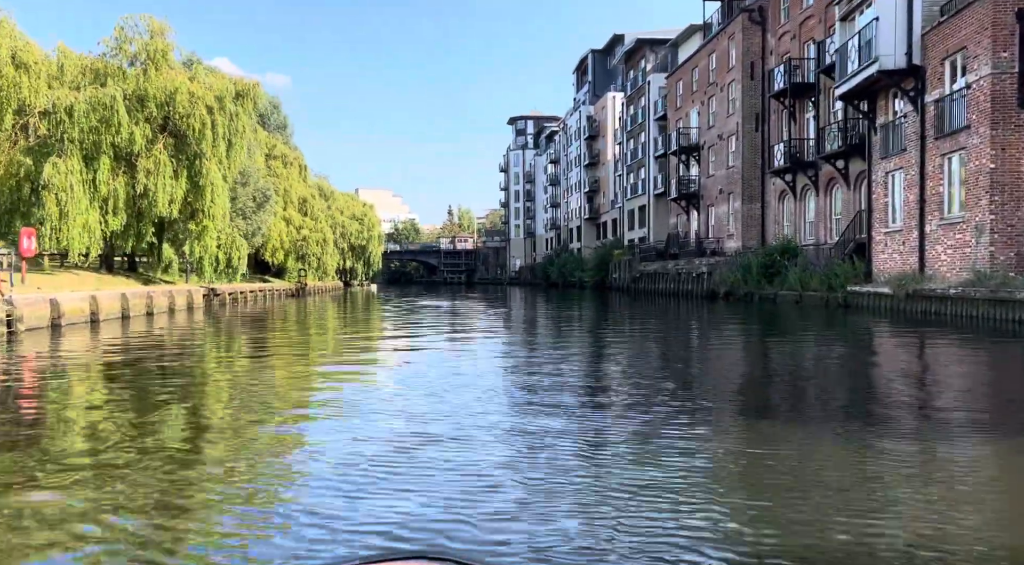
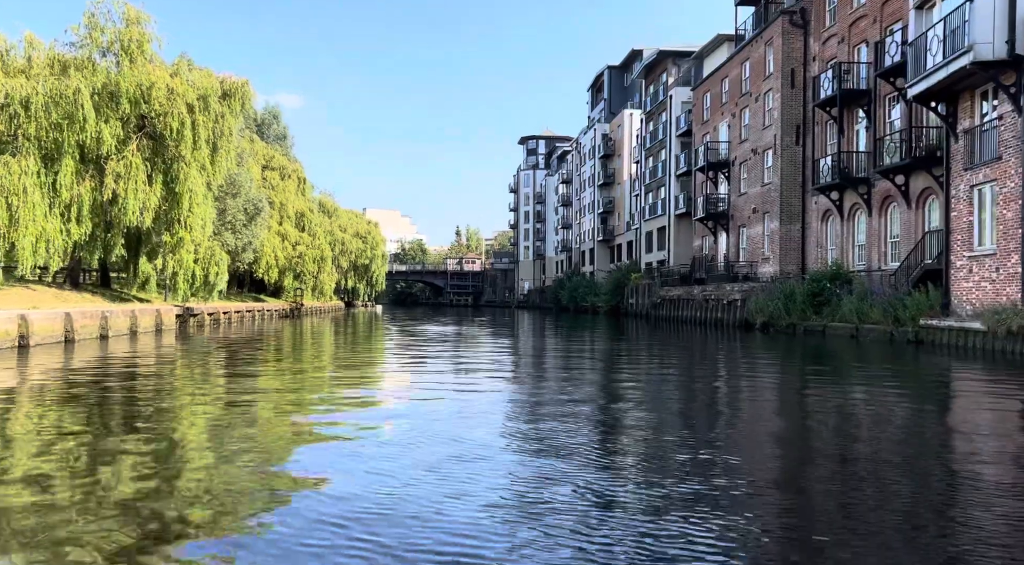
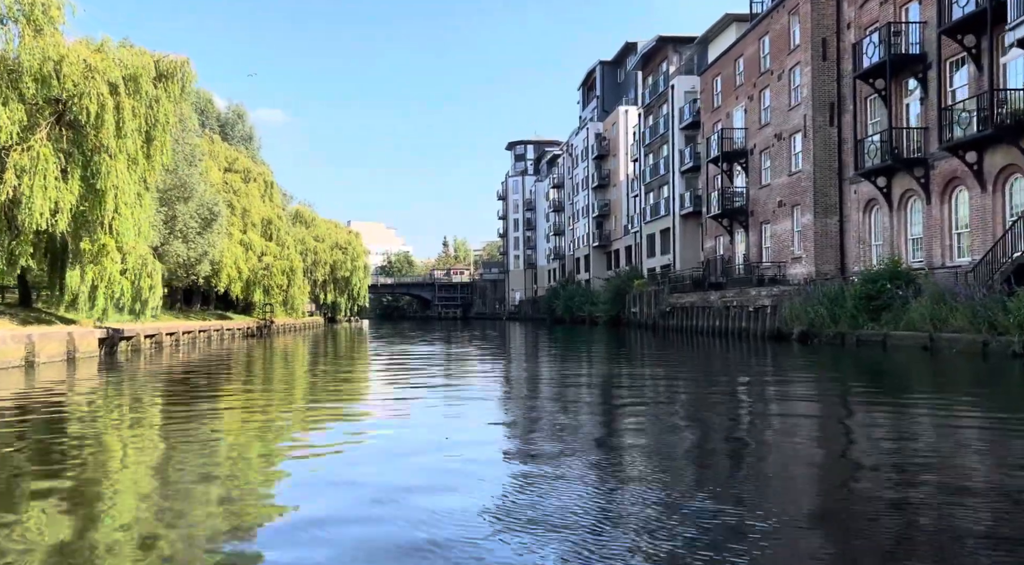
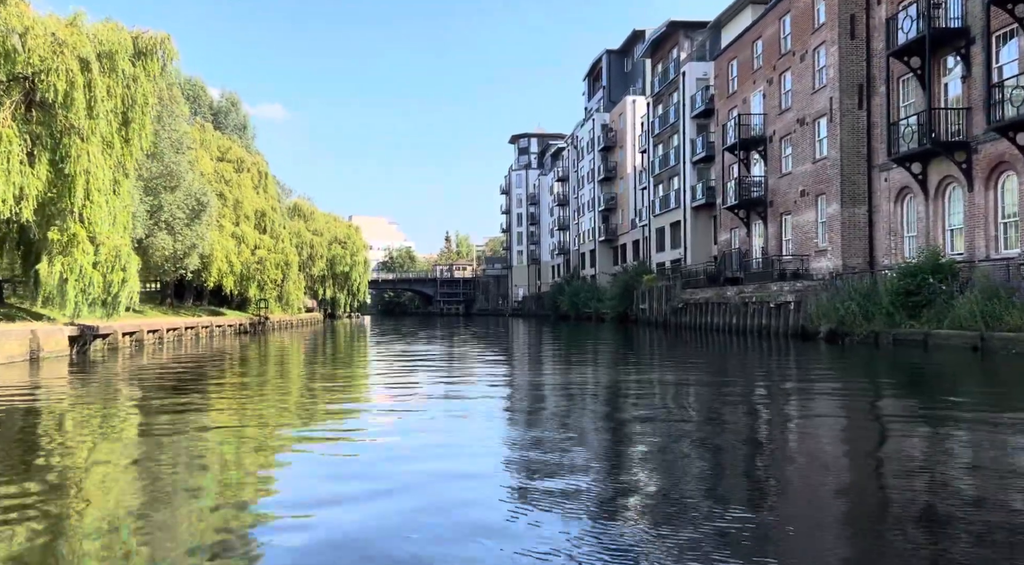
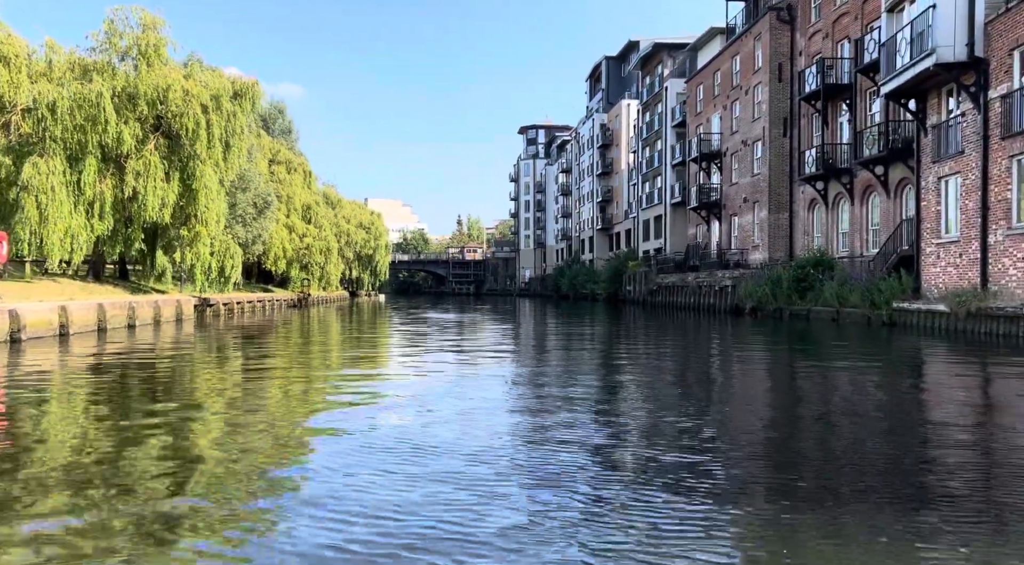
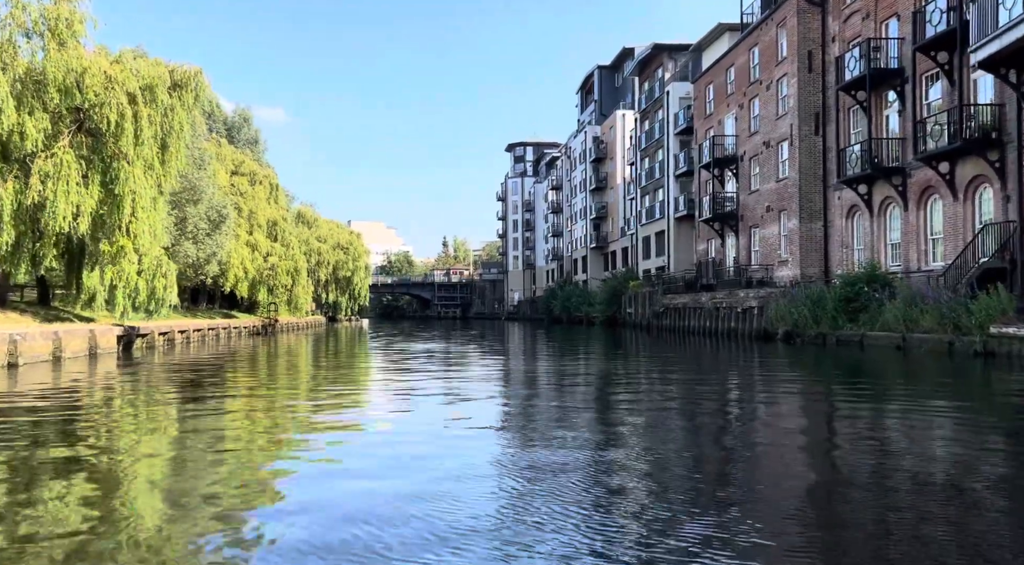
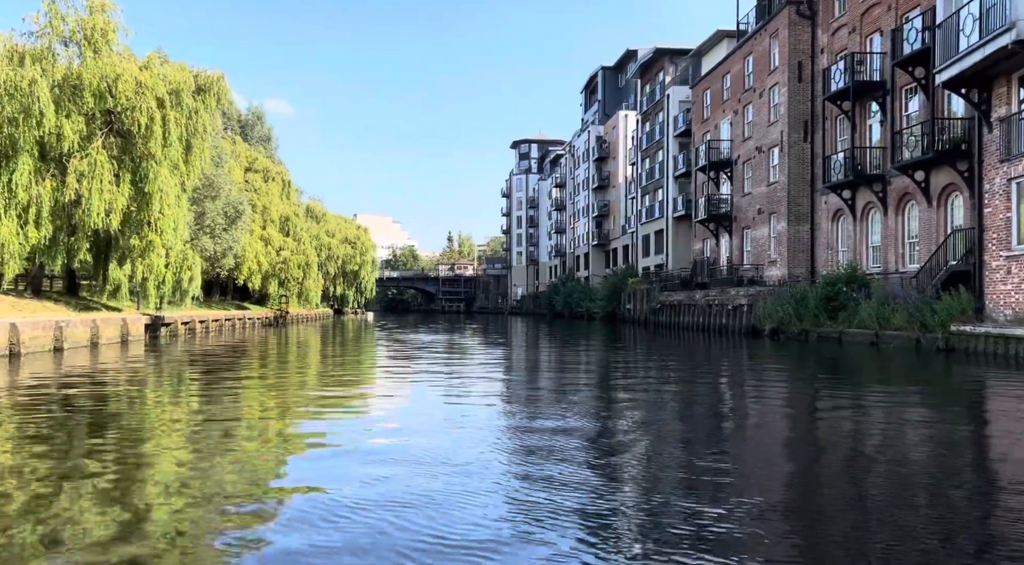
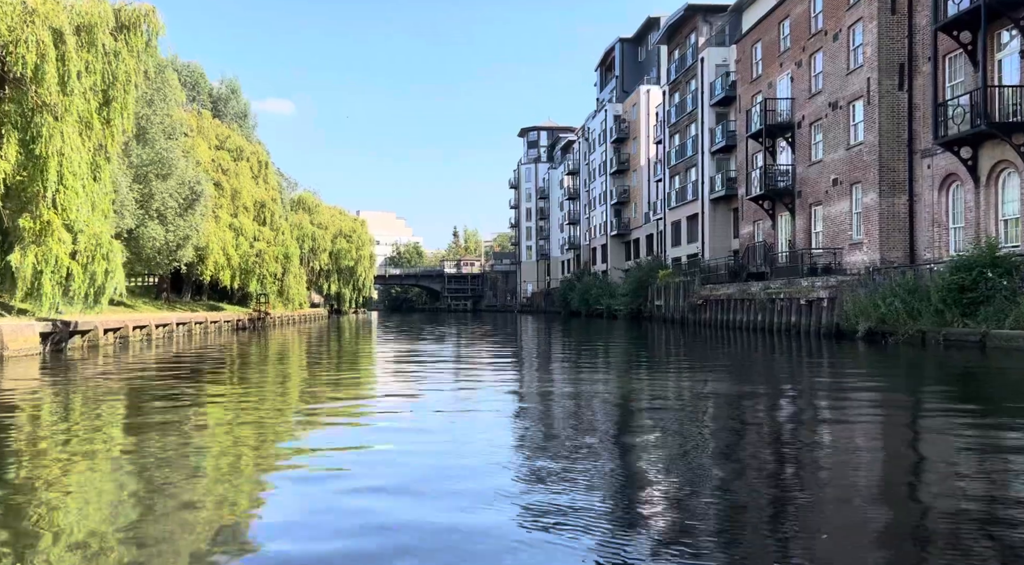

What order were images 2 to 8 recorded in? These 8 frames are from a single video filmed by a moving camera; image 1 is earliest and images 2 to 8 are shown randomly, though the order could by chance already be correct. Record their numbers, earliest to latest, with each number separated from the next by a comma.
5, 2, 7, 6, 3, 4, 8
